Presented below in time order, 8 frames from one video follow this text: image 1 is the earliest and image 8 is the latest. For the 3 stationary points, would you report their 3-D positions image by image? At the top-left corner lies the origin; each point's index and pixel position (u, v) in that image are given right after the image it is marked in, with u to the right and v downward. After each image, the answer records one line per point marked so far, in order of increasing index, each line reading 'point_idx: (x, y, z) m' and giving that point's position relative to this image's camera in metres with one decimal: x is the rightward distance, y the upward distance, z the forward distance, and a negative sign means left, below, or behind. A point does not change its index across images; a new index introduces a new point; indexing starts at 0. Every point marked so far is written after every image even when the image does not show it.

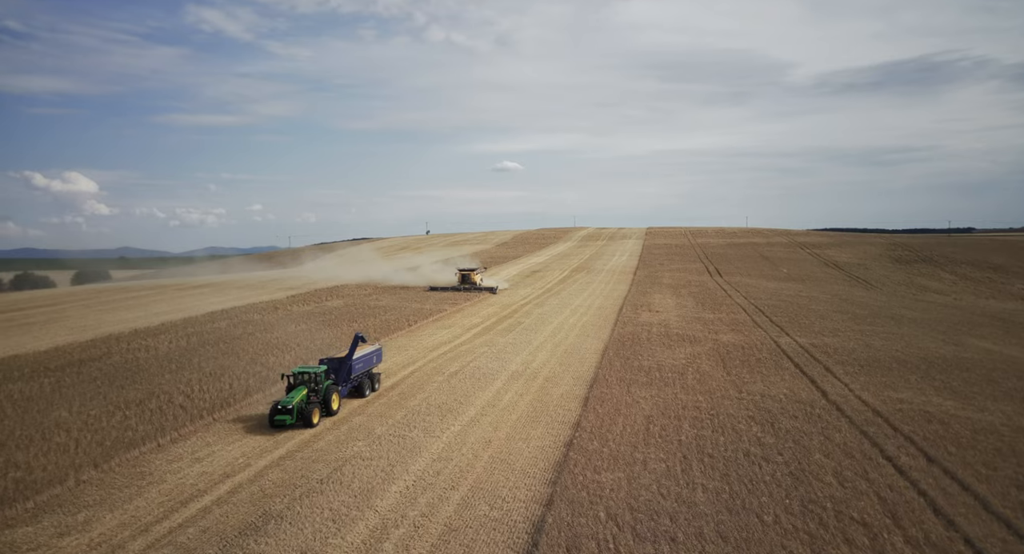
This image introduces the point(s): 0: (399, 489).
0: (-1.9, -3.6, +8.4) m
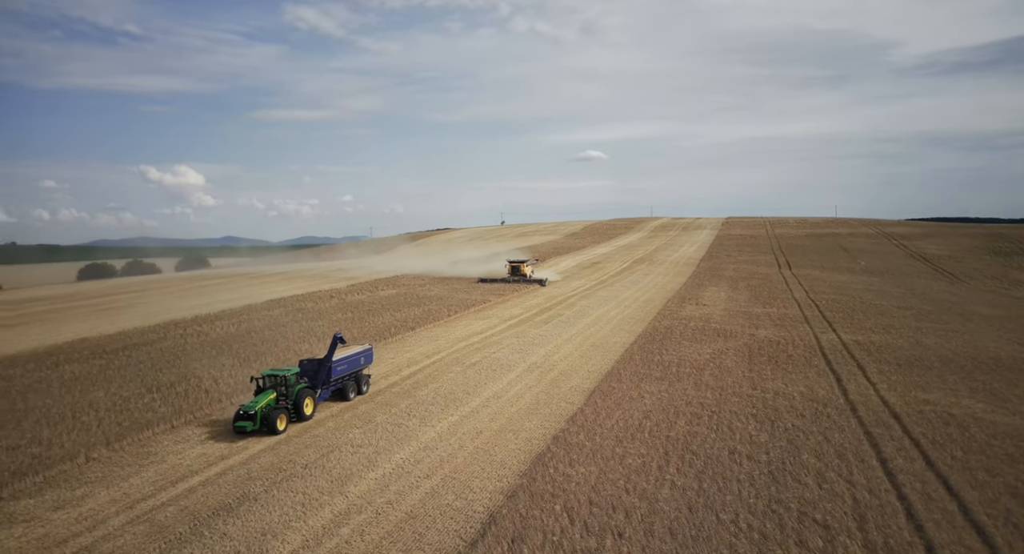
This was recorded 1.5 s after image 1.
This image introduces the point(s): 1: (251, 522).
0: (-2.3, -3.4, +8.5) m
1: (-3.5, -3.2, +6.6) m
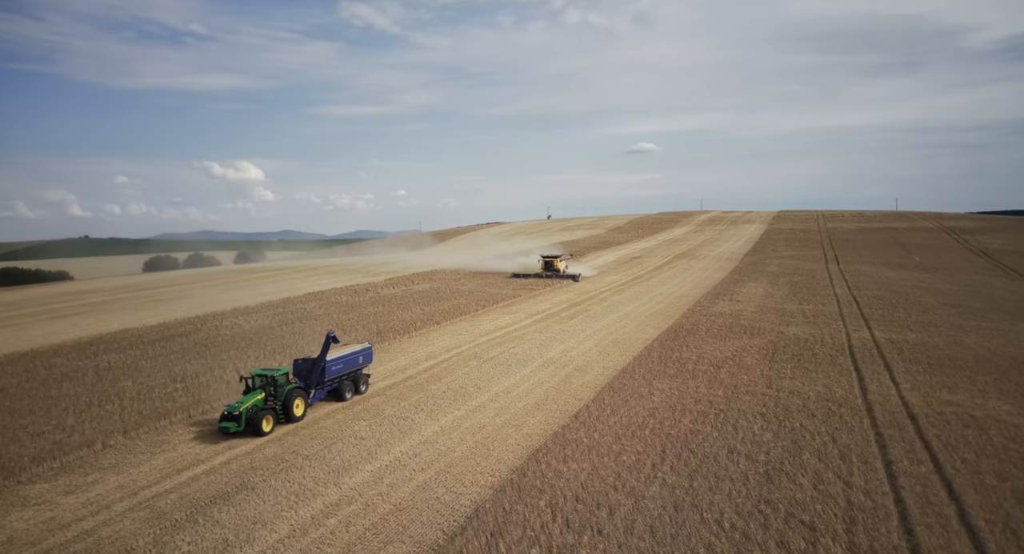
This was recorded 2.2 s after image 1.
0: (-2.4, -3.3, +8.6) m
1: (-3.6, -3.1, +6.7) m
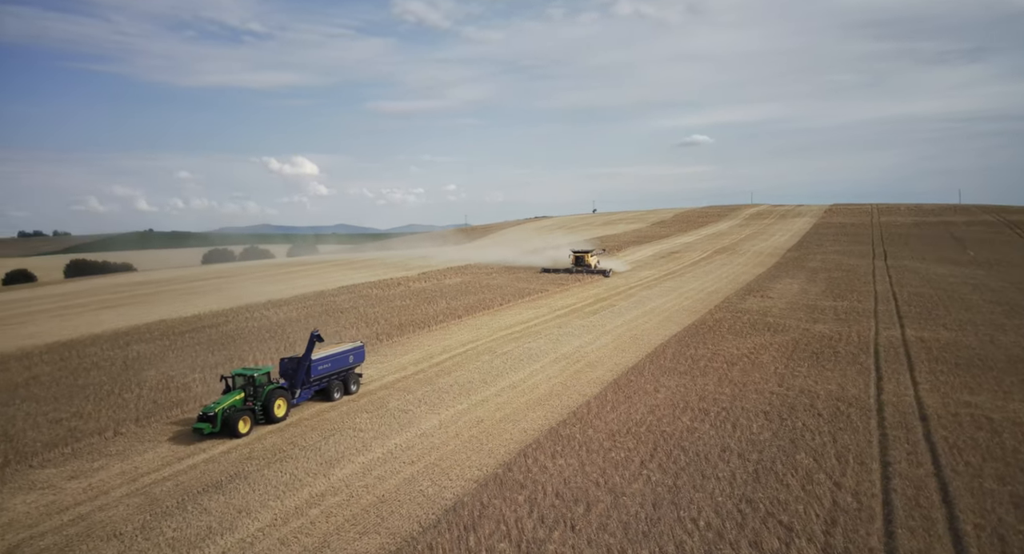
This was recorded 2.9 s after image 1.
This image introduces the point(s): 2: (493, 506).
0: (-2.6, -3.2, +8.6) m
1: (-3.8, -3.0, +6.9) m
2: (-0.2, -2.6, +5.7) m
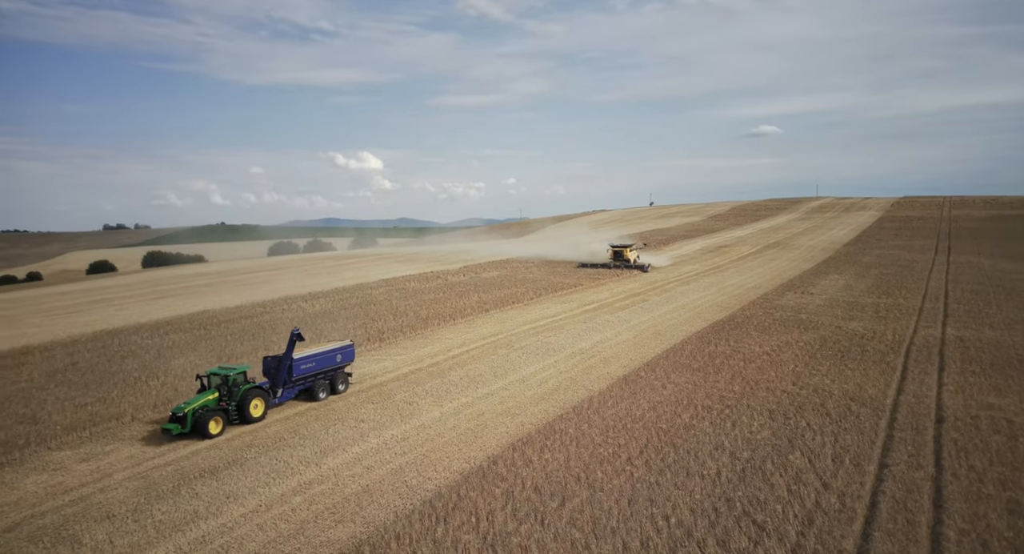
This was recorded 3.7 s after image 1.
0: (-2.7, -3.0, +8.8) m
1: (-4.1, -2.9, +7.1) m
2: (-0.5, -2.5, +5.7) m
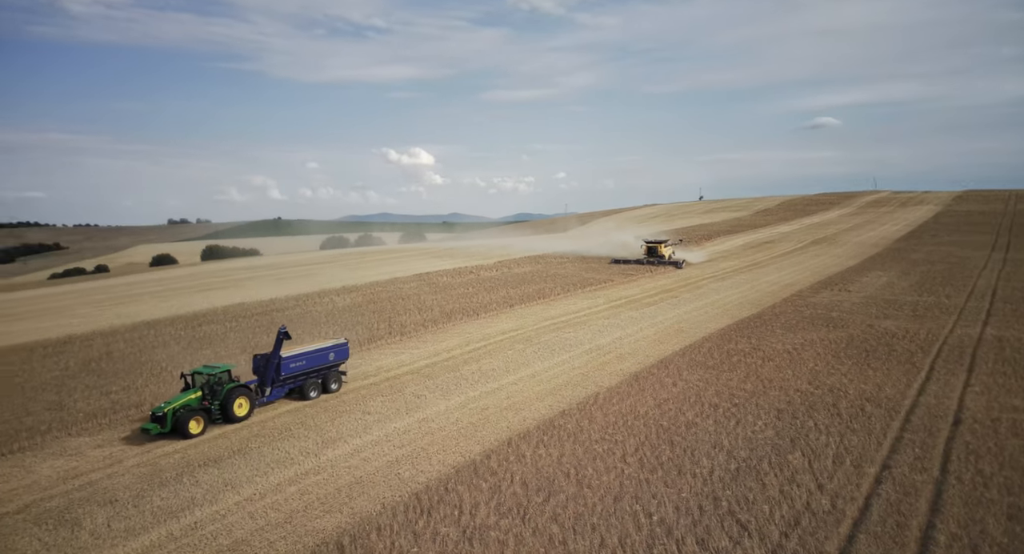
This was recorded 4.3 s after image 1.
0: (-2.8, -2.9, +8.9) m
1: (-4.2, -2.8, +7.3) m
2: (-0.6, -2.5, +5.8) m
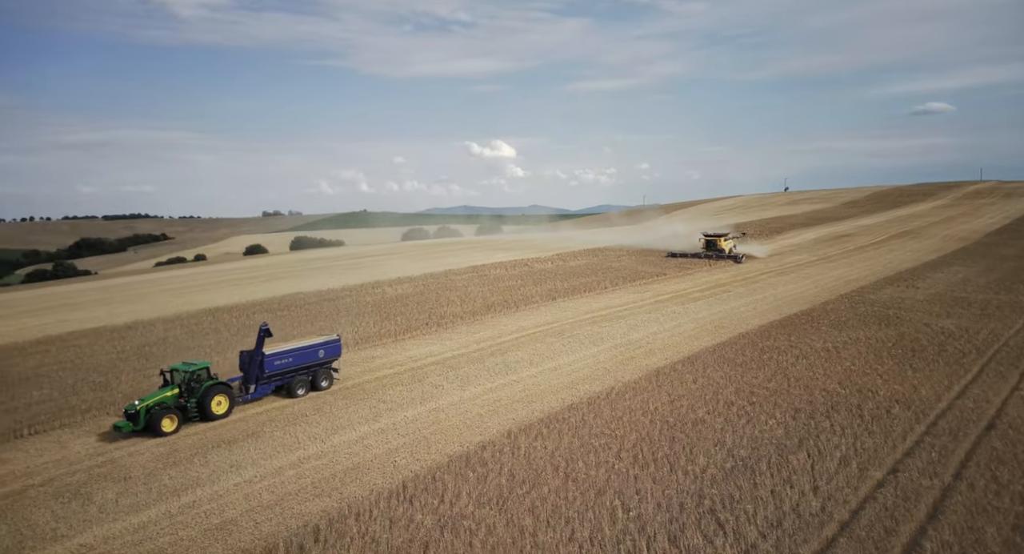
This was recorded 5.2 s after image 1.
0: (-2.7, -2.8, +9.2) m
1: (-4.2, -2.7, +7.6) m
2: (-0.8, -2.4, +5.9) m
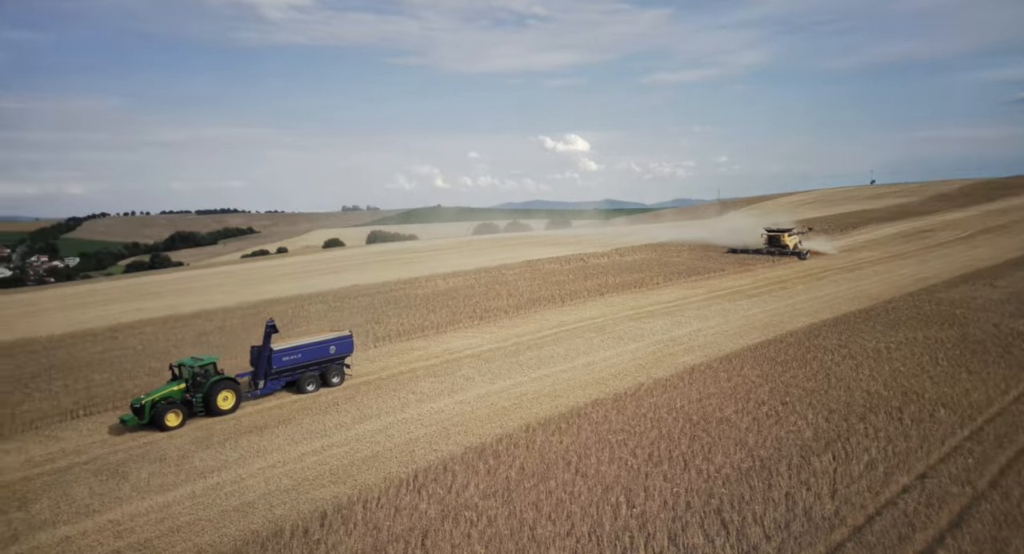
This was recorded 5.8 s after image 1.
0: (-2.4, -2.7, +9.5) m
1: (-4.0, -2.6, +8.0) m
2: (-0.7, -2.3, +6.0) m
